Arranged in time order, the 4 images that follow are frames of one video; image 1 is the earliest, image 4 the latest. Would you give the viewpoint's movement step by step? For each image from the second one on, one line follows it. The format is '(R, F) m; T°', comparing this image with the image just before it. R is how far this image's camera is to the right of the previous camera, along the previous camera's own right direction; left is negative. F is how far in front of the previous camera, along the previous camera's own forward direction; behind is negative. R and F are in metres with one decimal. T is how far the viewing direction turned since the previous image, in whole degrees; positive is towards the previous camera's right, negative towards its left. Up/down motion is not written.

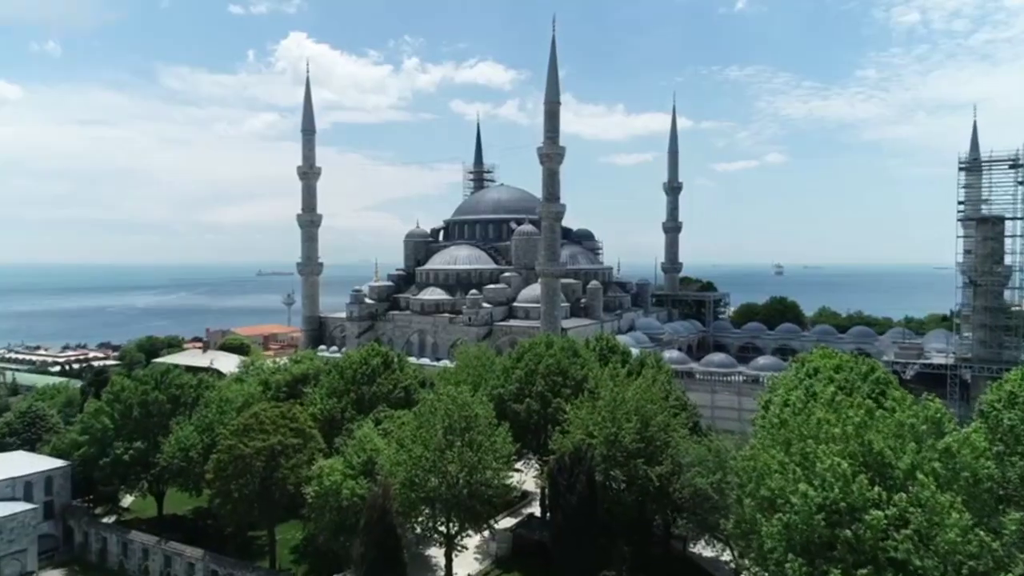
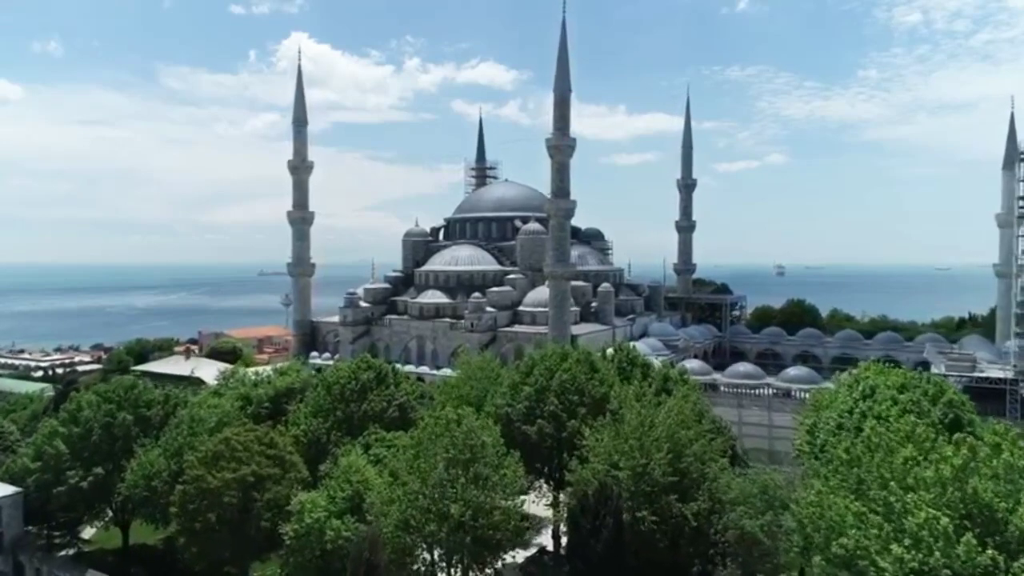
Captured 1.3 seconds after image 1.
(-0.6, +3.0) m; 0°
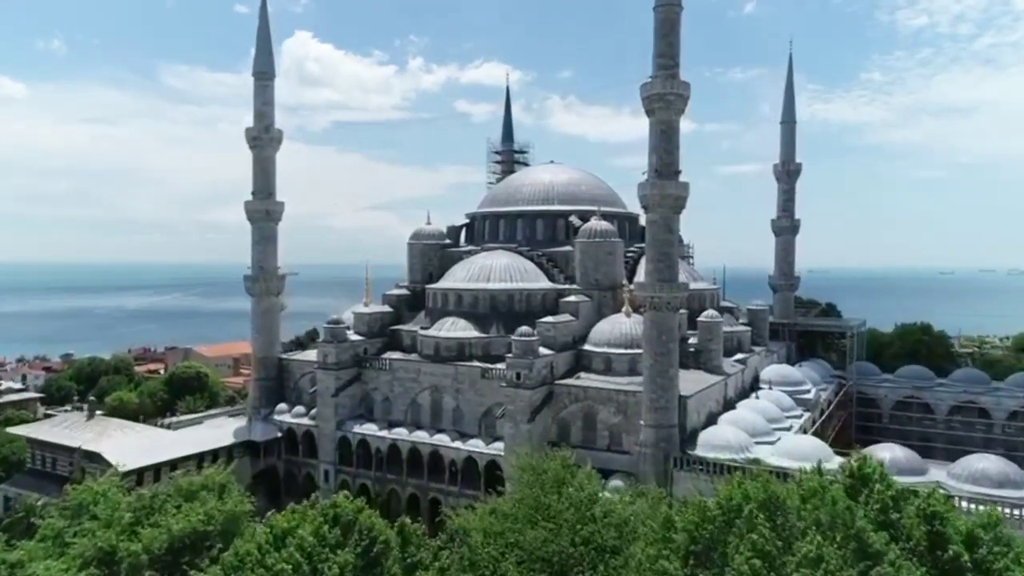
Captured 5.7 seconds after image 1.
(-5.0, +13.3) m; 0°
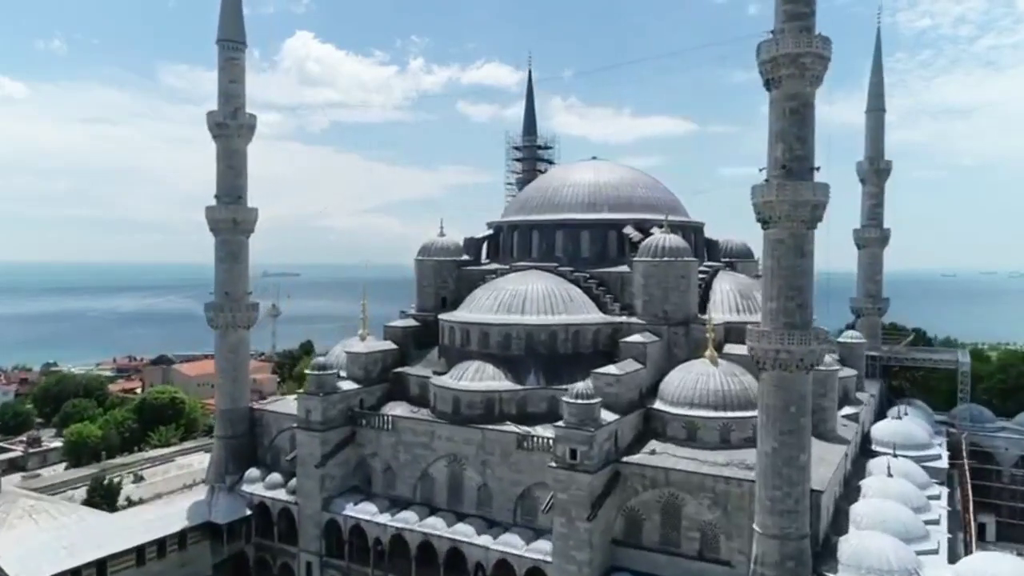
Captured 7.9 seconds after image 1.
(-2.8, +6.9) m; 0°
